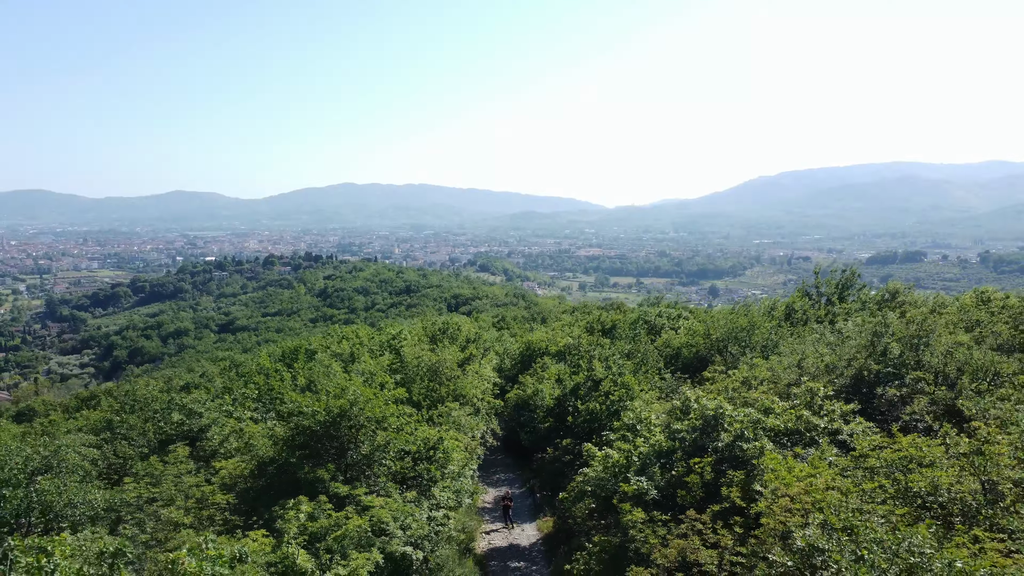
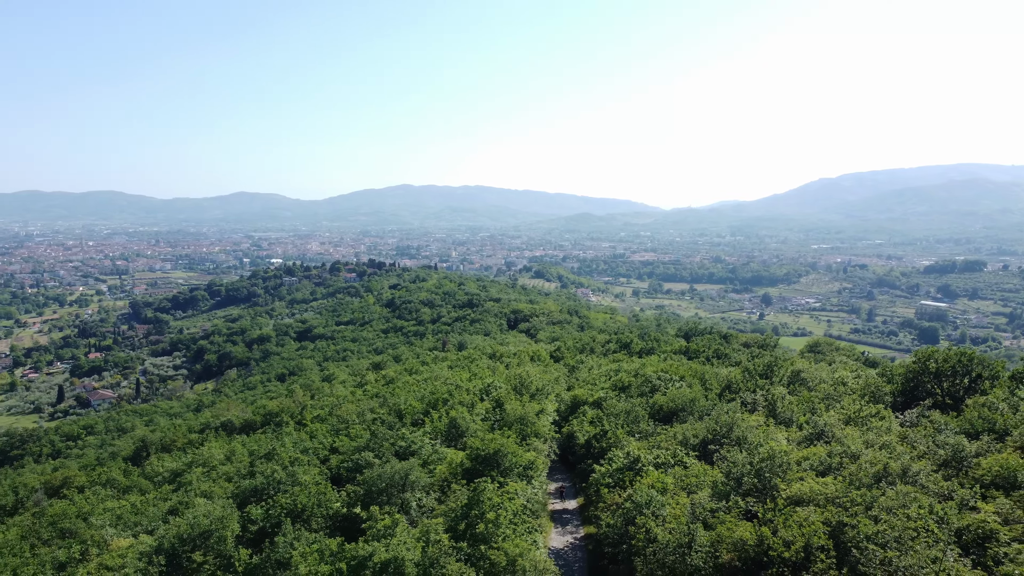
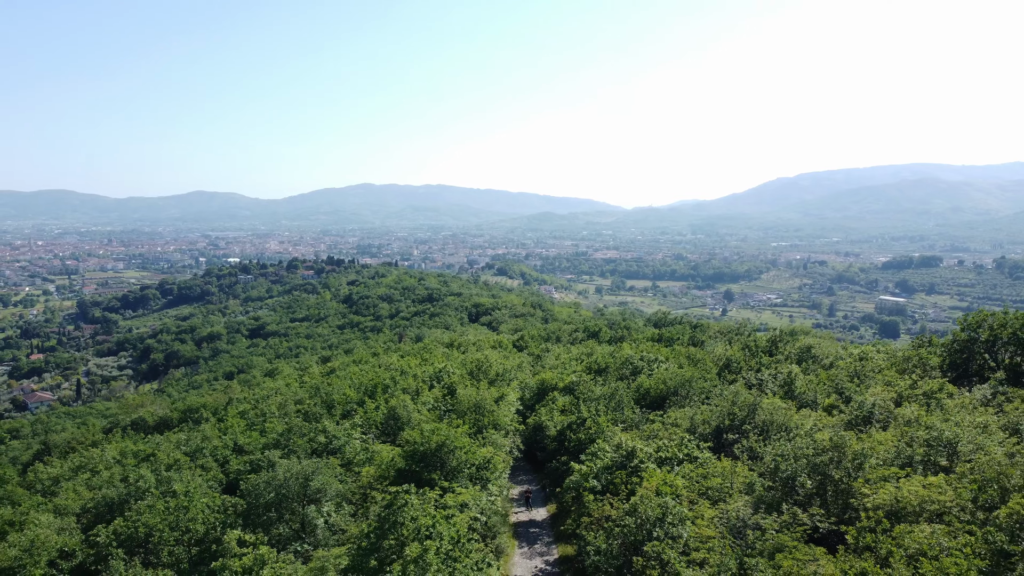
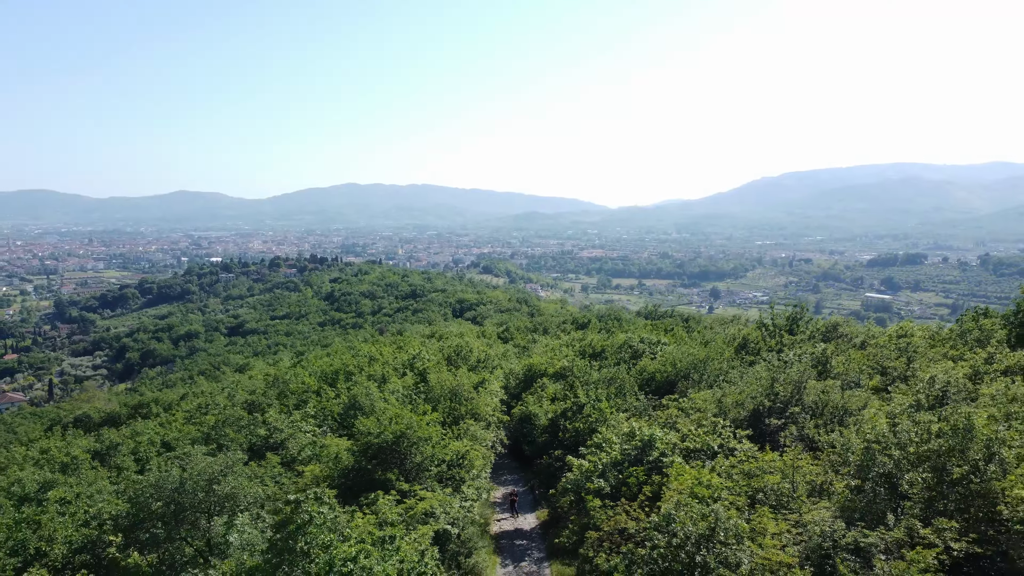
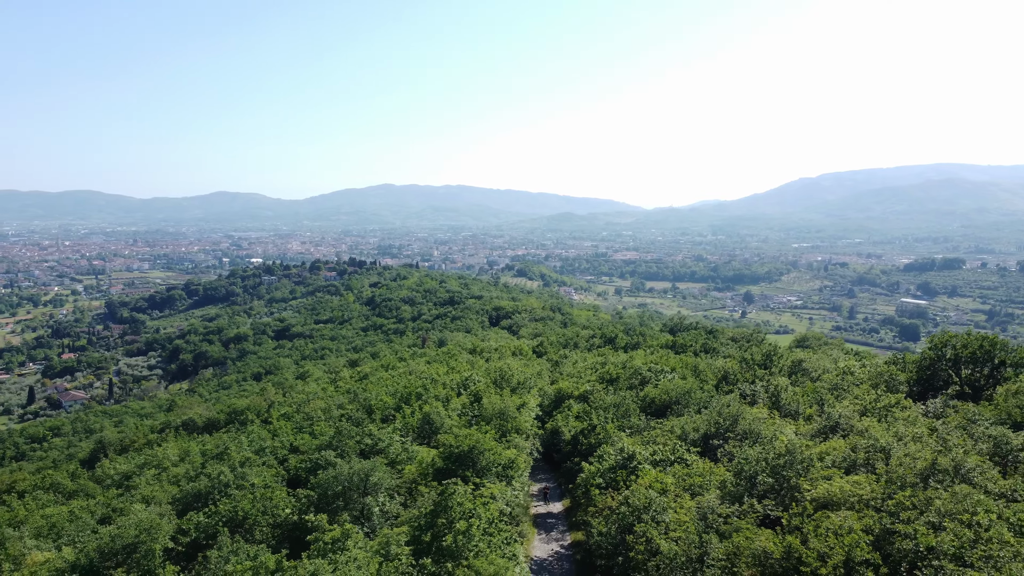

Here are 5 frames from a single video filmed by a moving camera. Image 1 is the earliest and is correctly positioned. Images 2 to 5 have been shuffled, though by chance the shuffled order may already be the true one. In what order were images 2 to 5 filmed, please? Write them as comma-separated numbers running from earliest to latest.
4, 3, 5, 2
